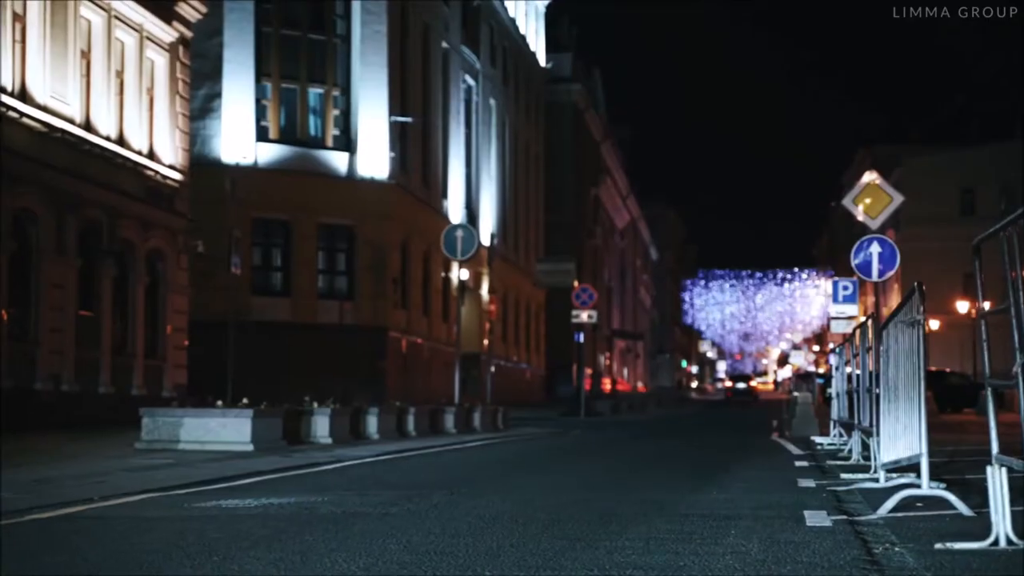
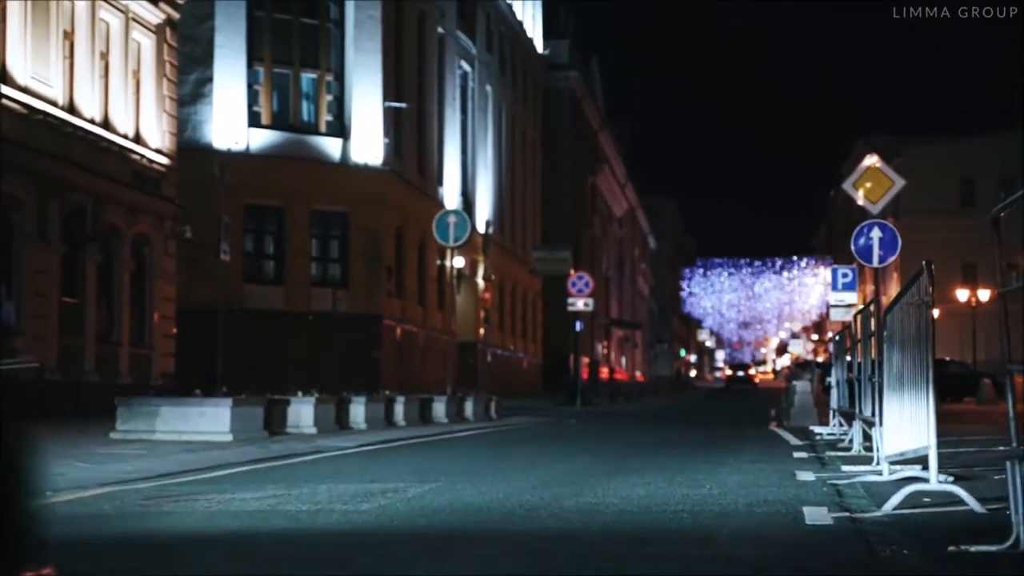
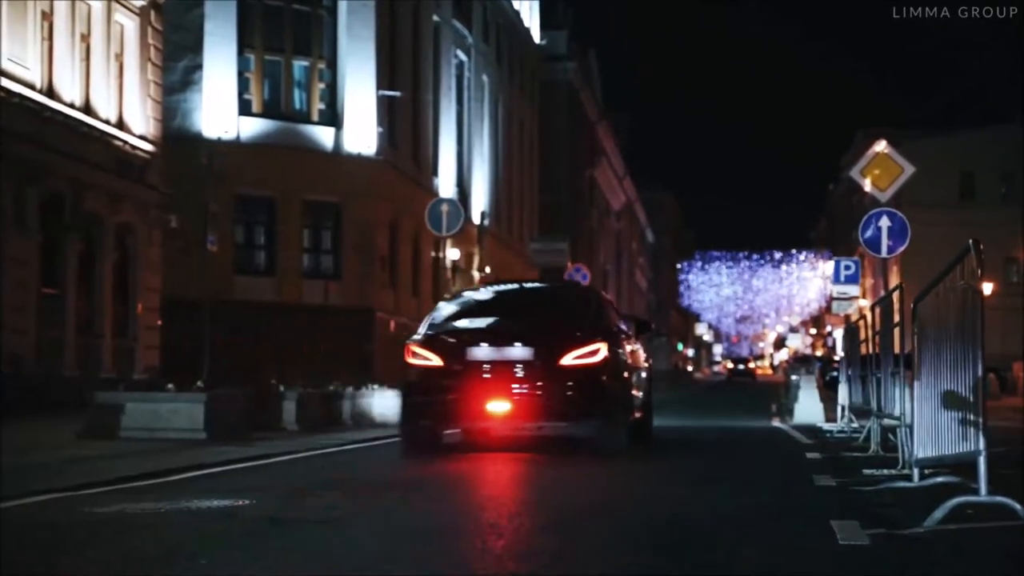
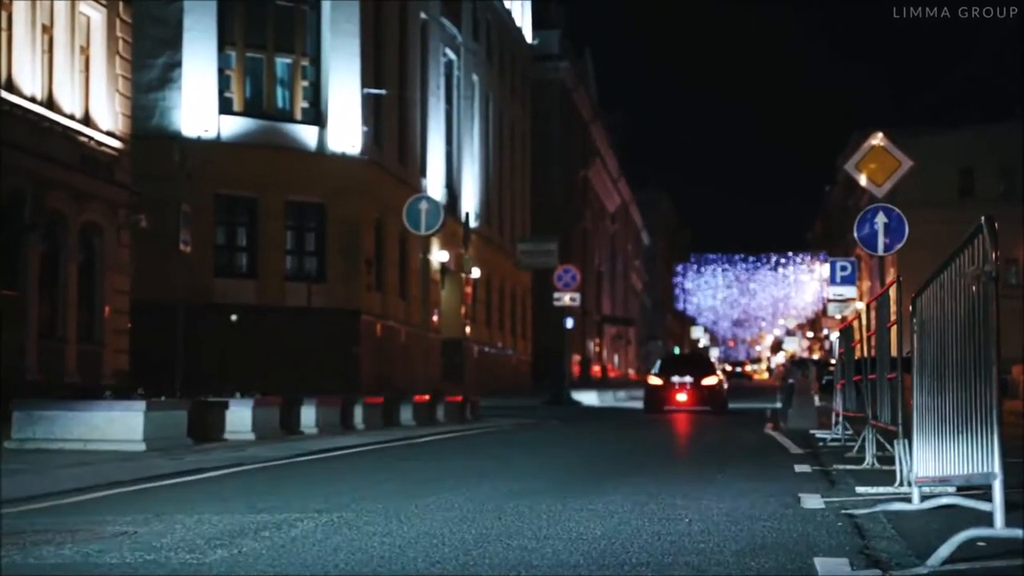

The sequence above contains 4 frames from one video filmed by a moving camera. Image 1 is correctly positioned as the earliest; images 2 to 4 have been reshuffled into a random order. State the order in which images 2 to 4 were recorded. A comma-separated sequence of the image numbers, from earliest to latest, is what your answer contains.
2, 3, 4
